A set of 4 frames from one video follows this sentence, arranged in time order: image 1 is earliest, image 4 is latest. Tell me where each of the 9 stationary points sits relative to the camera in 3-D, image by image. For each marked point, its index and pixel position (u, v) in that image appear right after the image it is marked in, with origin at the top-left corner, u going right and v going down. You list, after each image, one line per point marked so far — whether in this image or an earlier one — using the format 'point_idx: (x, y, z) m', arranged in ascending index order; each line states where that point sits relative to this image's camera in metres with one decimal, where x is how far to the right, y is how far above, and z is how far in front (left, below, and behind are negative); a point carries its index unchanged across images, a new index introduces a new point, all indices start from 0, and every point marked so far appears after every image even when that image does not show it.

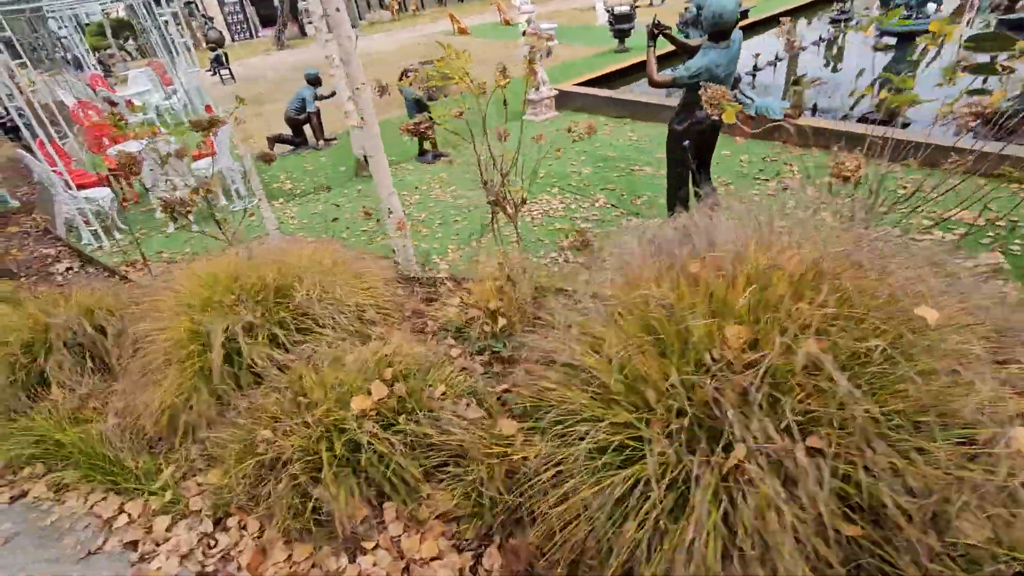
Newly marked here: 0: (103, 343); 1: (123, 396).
0: (-2.5, -0.4, +3.2) m
1: (-2.1, -0.6, +2.8) m
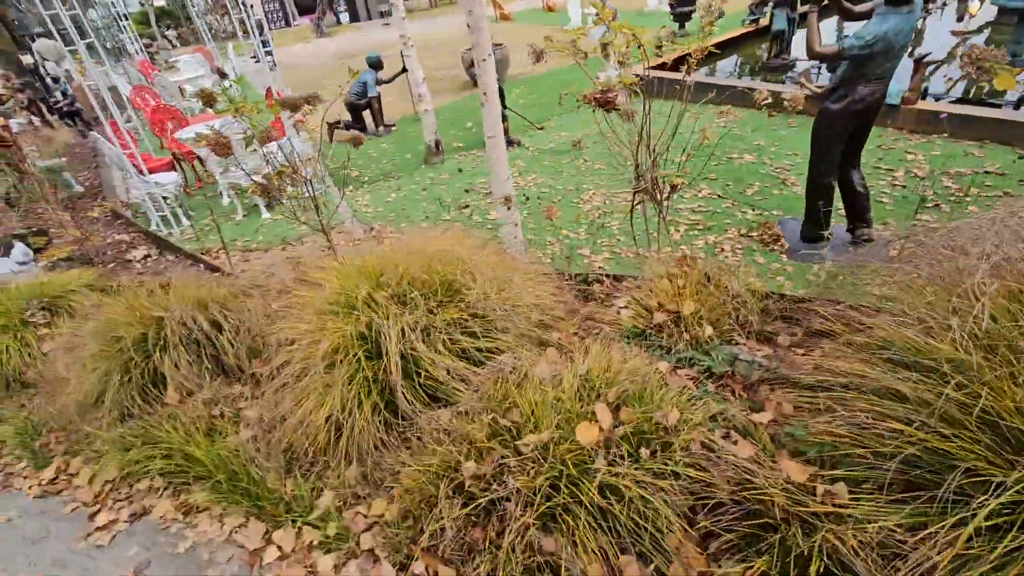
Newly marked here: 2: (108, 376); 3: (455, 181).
0: (-1.6, -0.3, +2.9) m
1: (-1.2, -0.6, +2.4) m
2: (-2.2, -0.5, +2.8) m
3: (-0.8, +1.4, +6.9) m
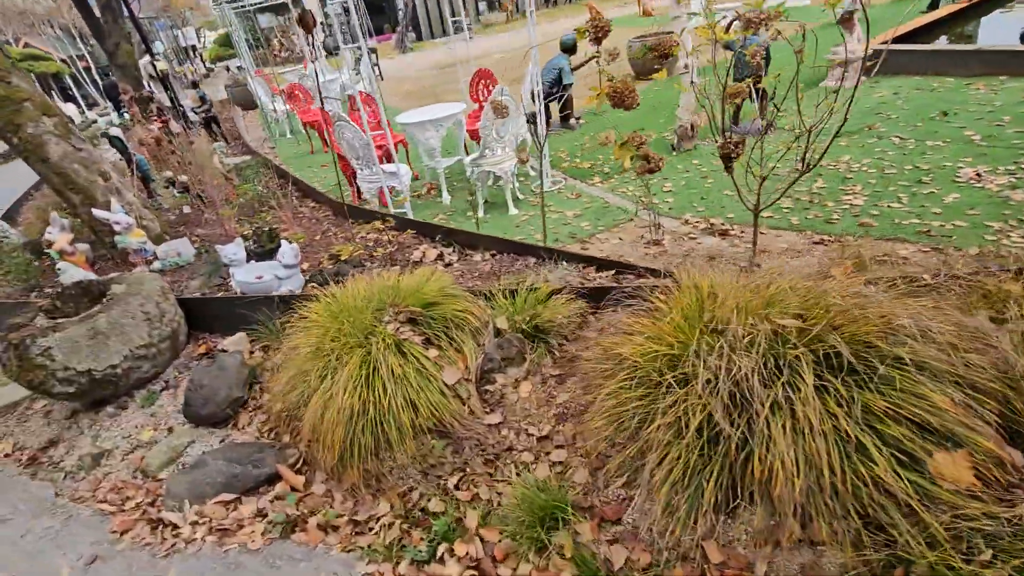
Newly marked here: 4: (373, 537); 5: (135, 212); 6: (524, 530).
0: (+1.5, -0.3, +1.6) m
1: (+1.9, -0.5, +1.1) m
2: (+0.9, -0.4, +1.5) m
3: (+2.5, +1.3, +5.6) m
4: (-0.6, -1.1, +2.2) m
5: (-3.7, +0.8, +5.1) m
6: (+0.1, -0.9, +1.9) m
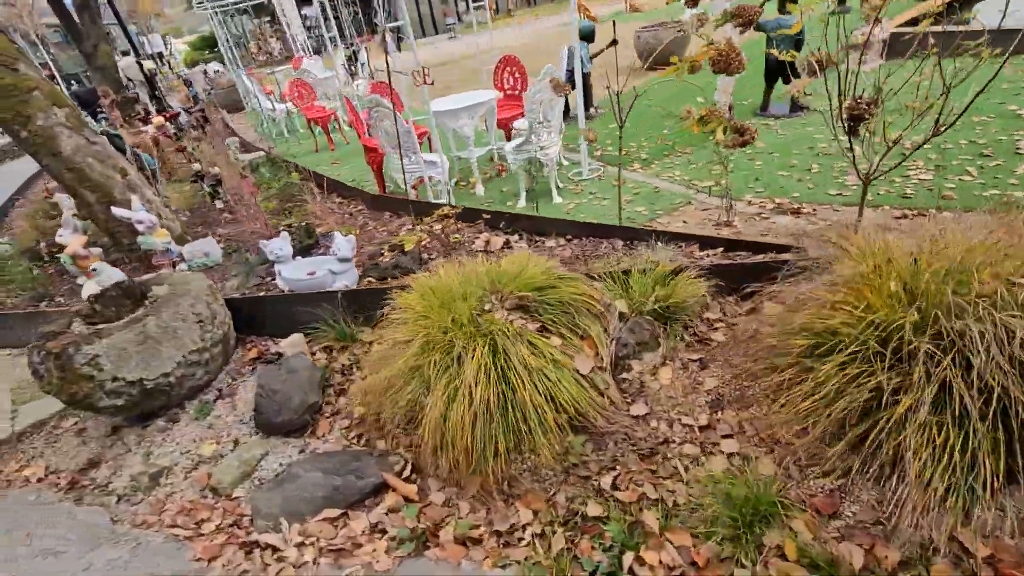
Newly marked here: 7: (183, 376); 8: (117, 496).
0: (+2.1, -0.1, +1.4) m
1: (+2.5, -0.3, +0.9) m
2: (+1.5, -0.3, +1.3) m
3: (+2.9, +1.5, +5.5) m
4: (+0.1, -1.0, +1.9) m
5: (-3.3, +0.7, +4.7) m
6: (+0.7, -0.8, +1.7) m
7: (-2.0, -0.5, +3.2) m
8: (-2.2, -1.2, +2.9) m
